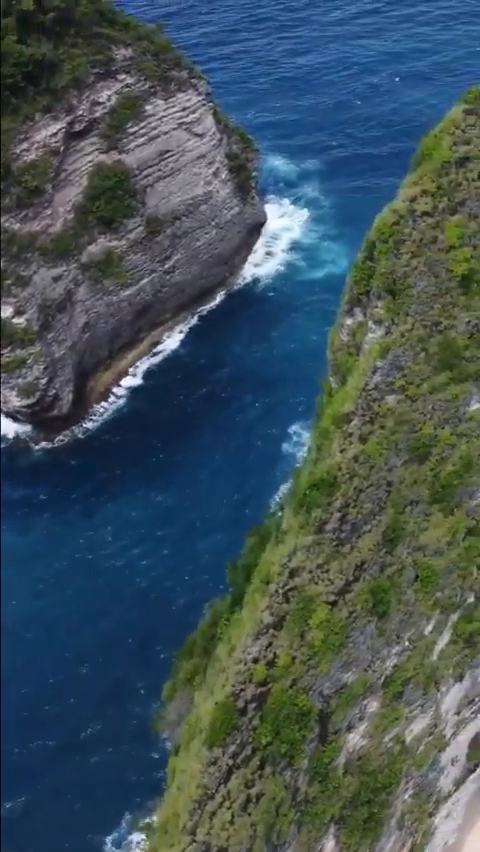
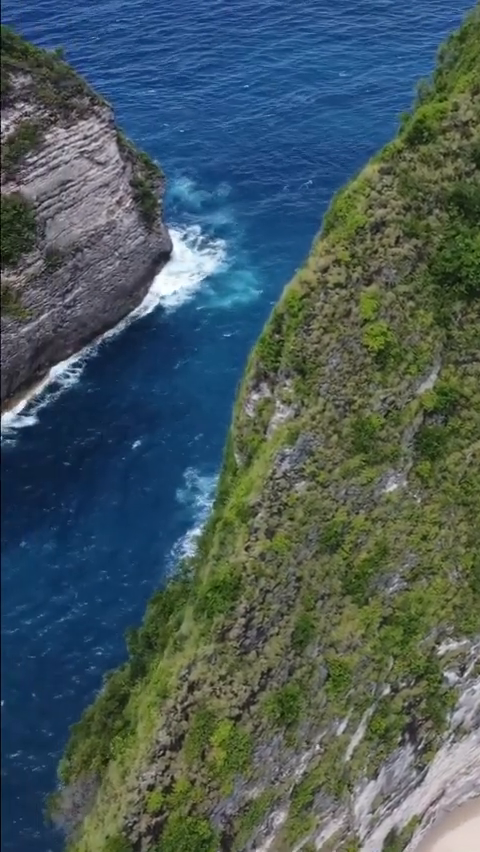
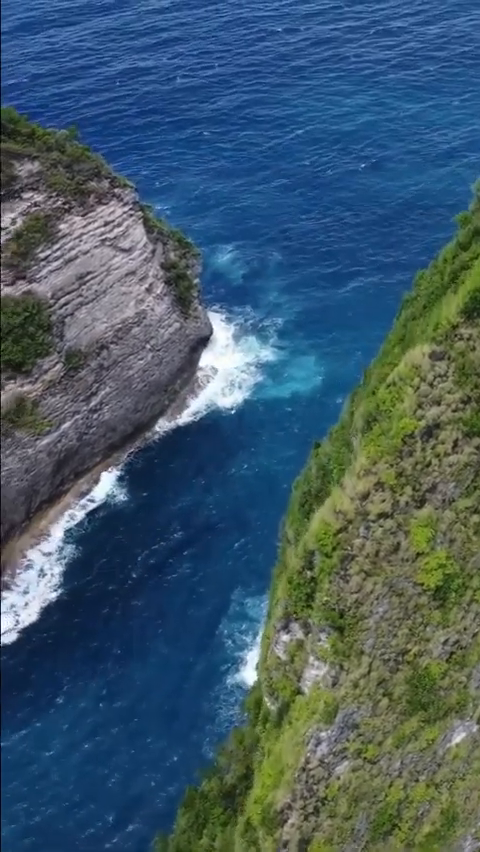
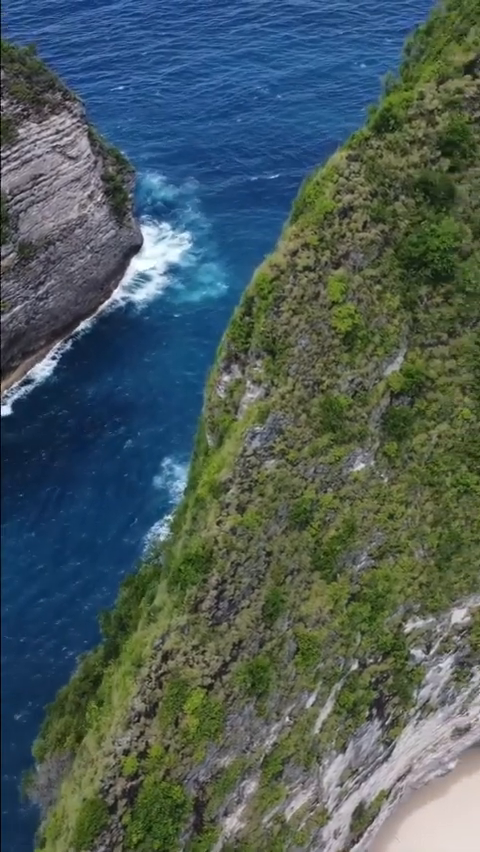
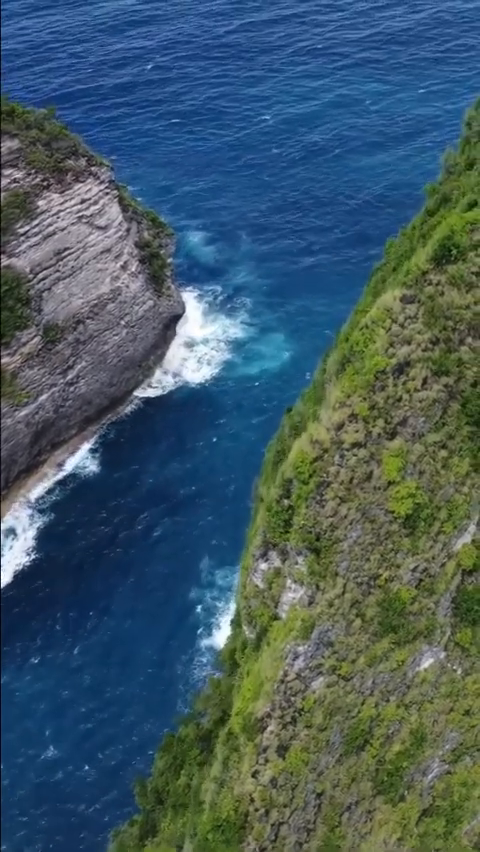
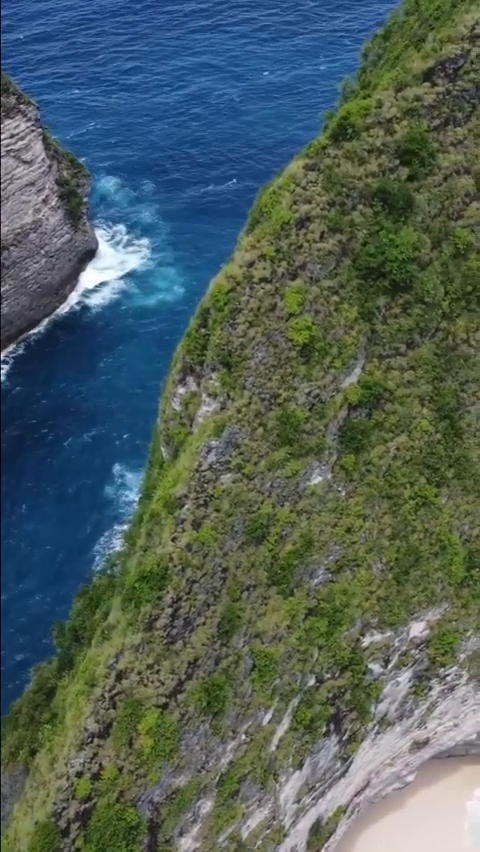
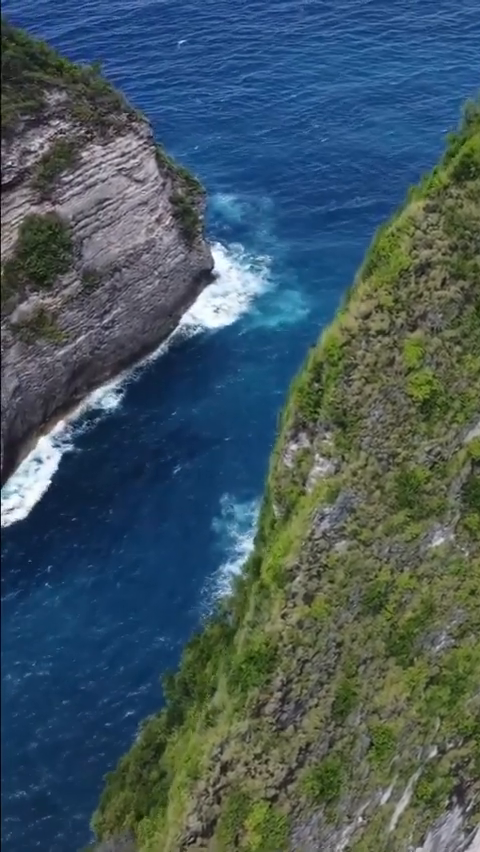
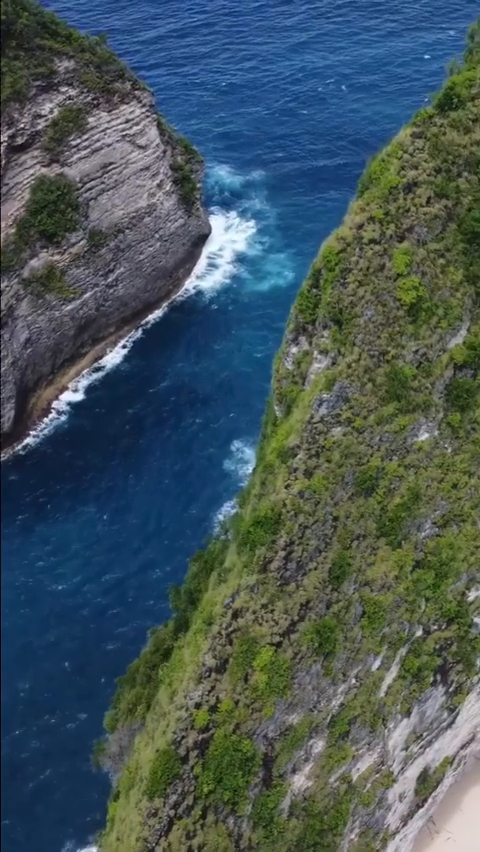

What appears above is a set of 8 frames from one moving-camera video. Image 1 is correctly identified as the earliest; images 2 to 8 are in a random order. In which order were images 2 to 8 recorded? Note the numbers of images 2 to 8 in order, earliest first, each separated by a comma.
8, 4, 6, 2, 7, 5, 3
